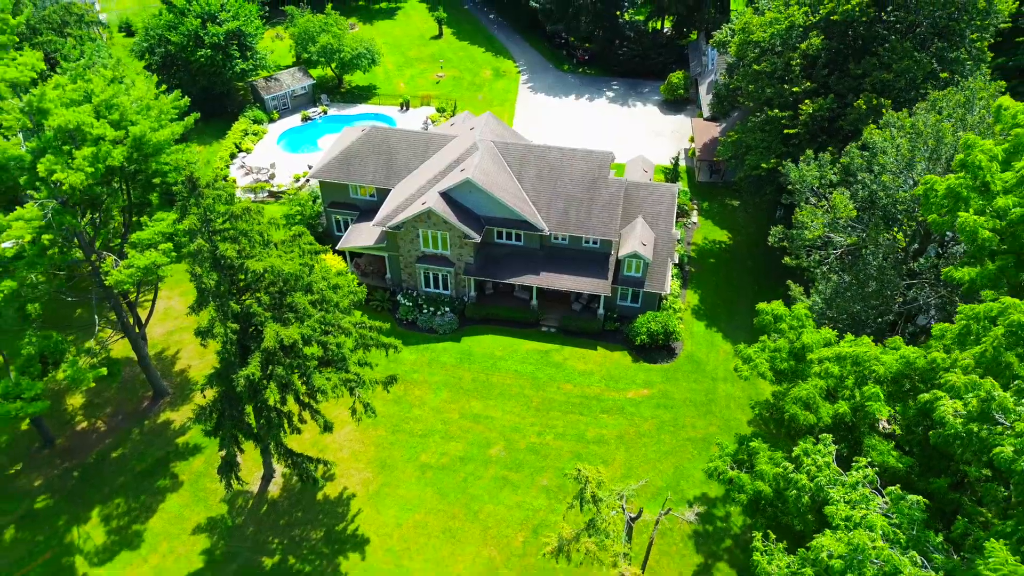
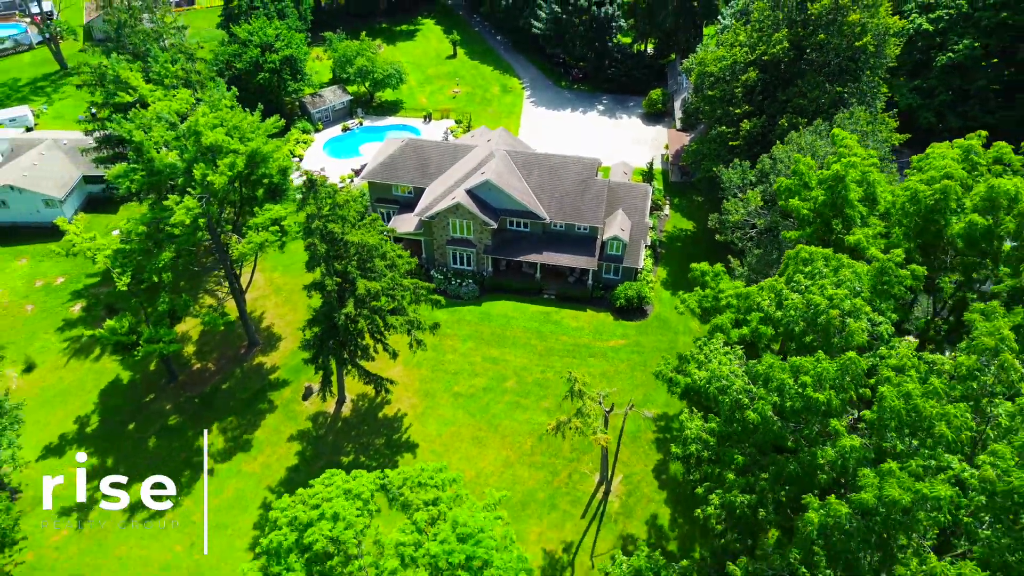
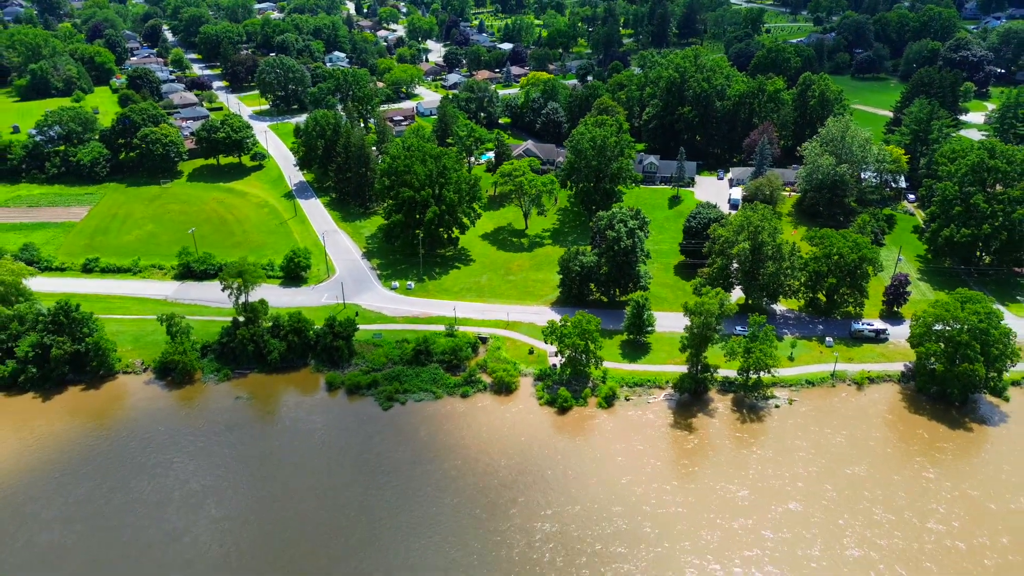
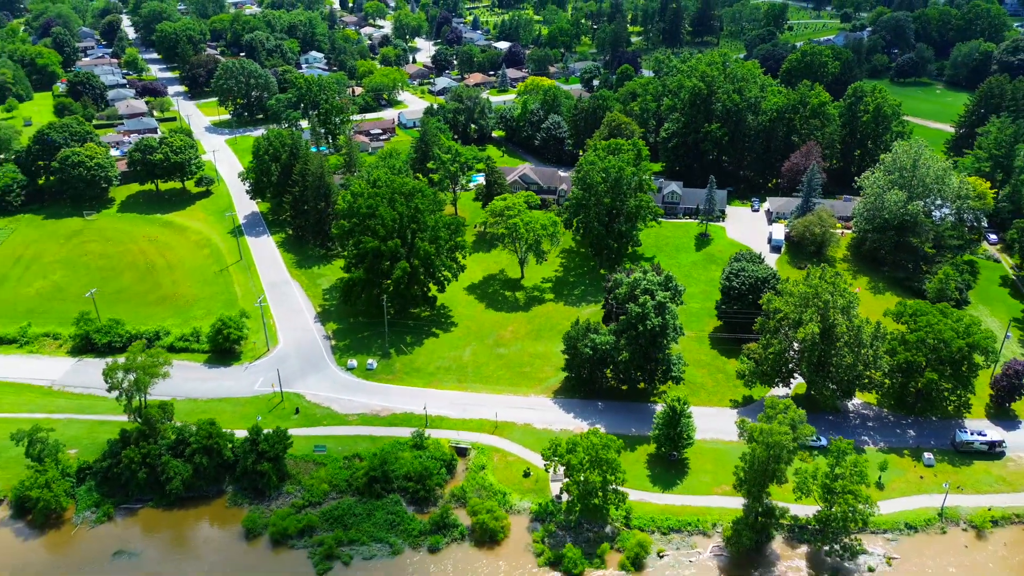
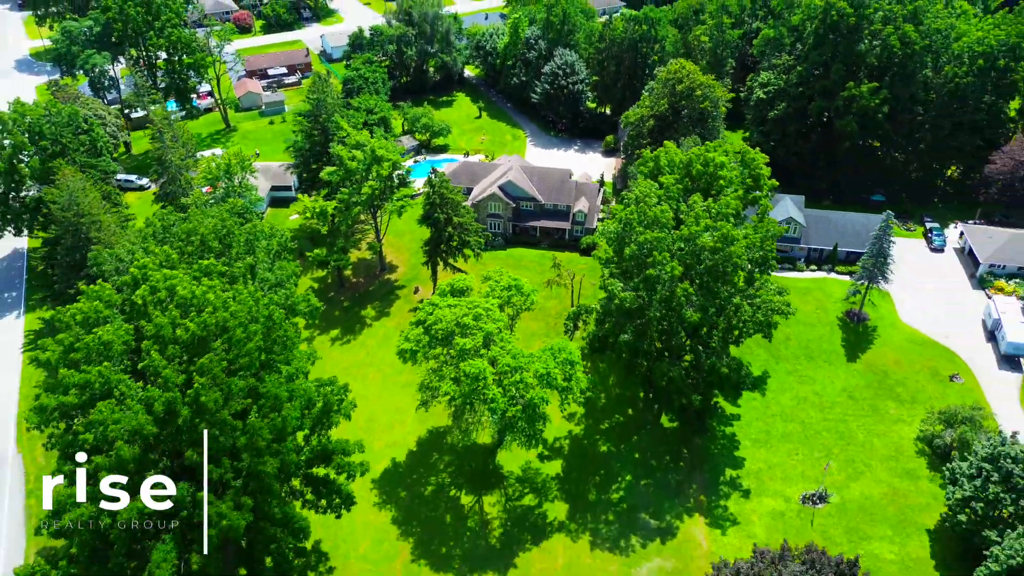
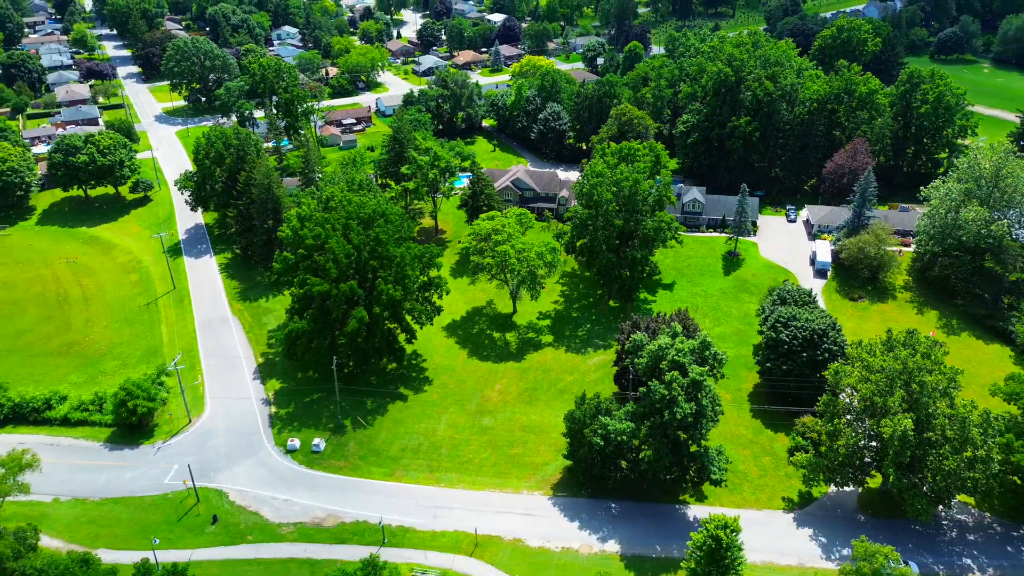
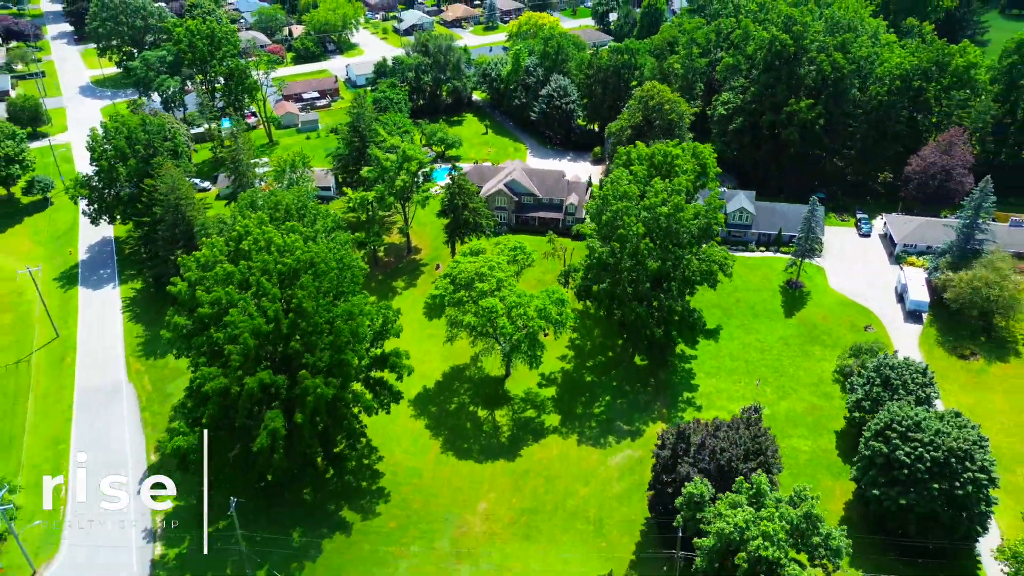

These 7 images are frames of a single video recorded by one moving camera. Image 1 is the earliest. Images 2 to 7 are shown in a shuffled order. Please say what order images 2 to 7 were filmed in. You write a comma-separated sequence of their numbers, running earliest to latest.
2, 5, 7, 6, 4, 3
